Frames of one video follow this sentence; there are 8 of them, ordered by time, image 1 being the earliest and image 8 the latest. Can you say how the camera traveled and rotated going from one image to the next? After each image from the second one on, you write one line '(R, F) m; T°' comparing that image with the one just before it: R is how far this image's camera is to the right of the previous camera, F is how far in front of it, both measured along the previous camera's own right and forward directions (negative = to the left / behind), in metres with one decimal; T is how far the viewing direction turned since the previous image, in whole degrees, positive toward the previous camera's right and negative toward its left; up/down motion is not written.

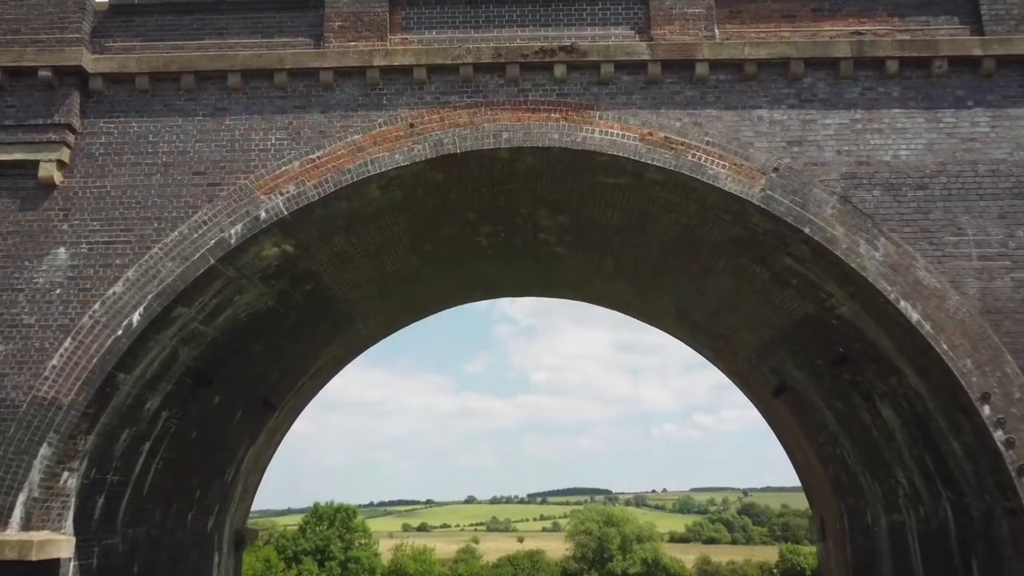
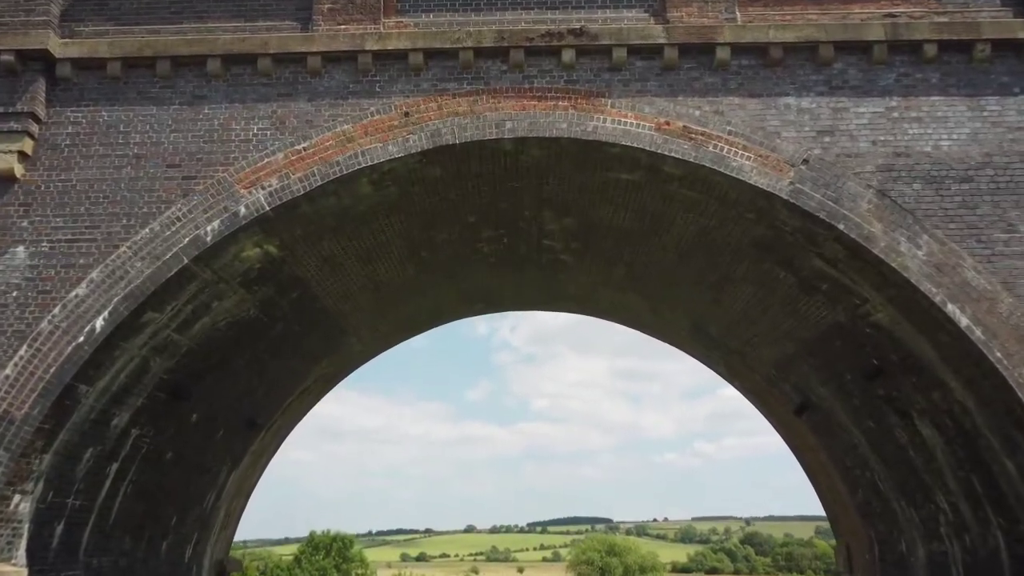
(0.0, +0.8) m; 0°
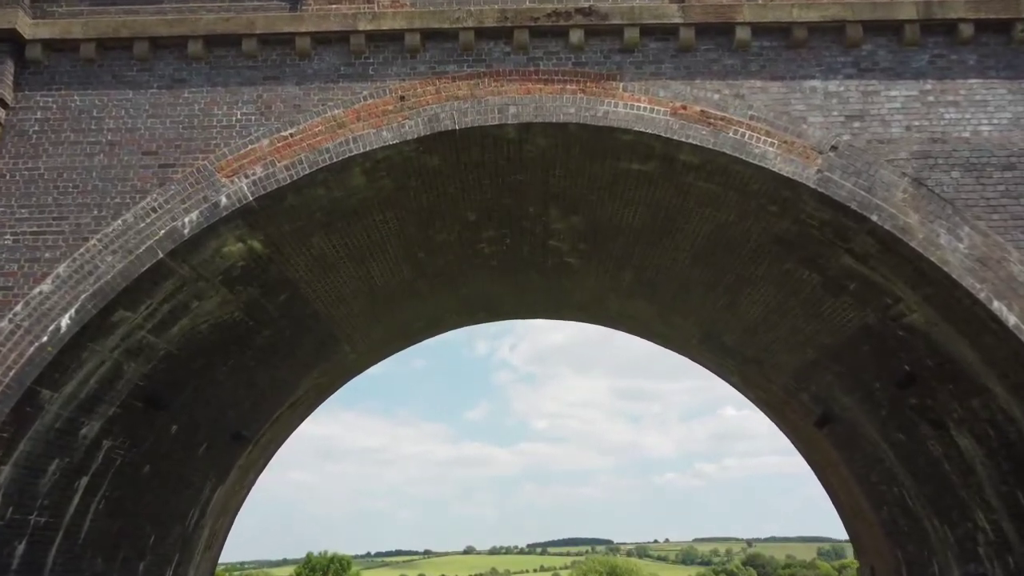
(0.0, +0.6) m; 0°
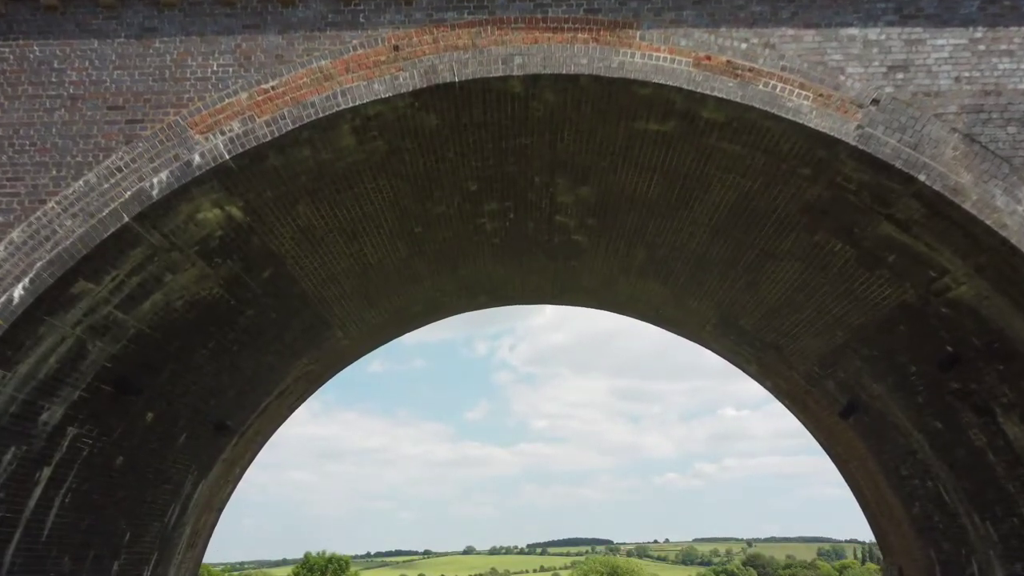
(0.0, +0.7) m; 0°
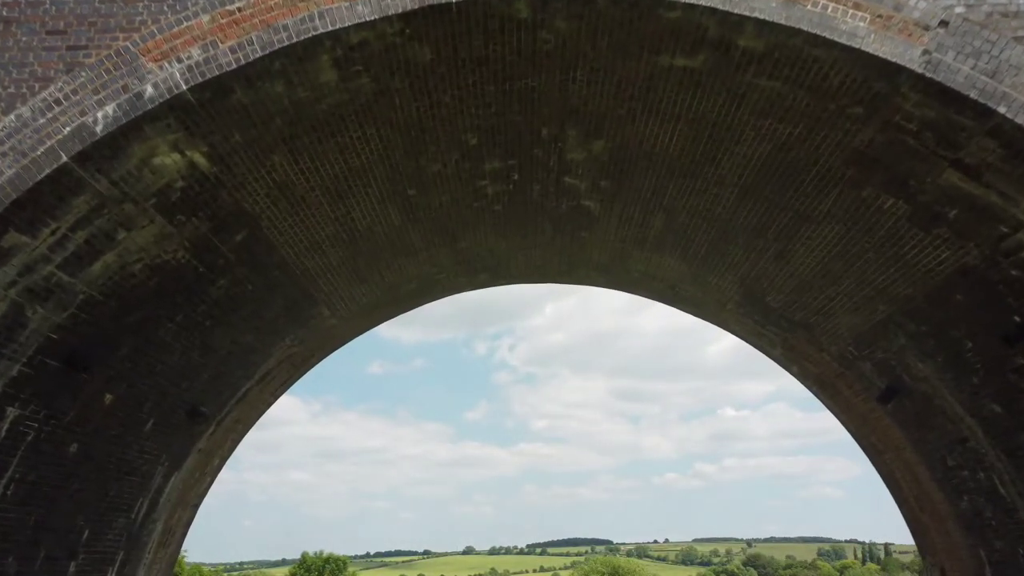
(0.0, +0.9) m; 0°
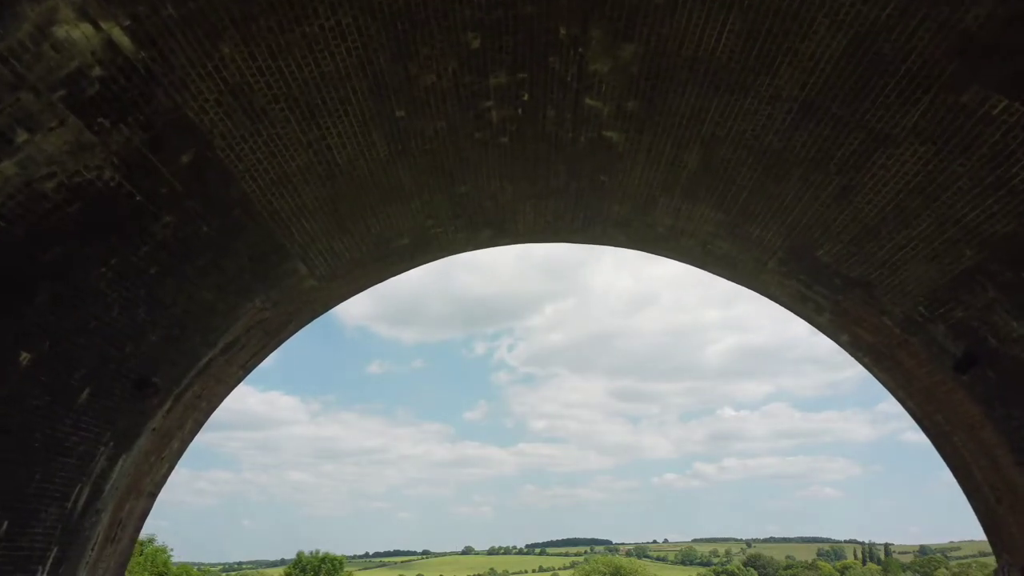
(-0.1, +1.4) m; 0°
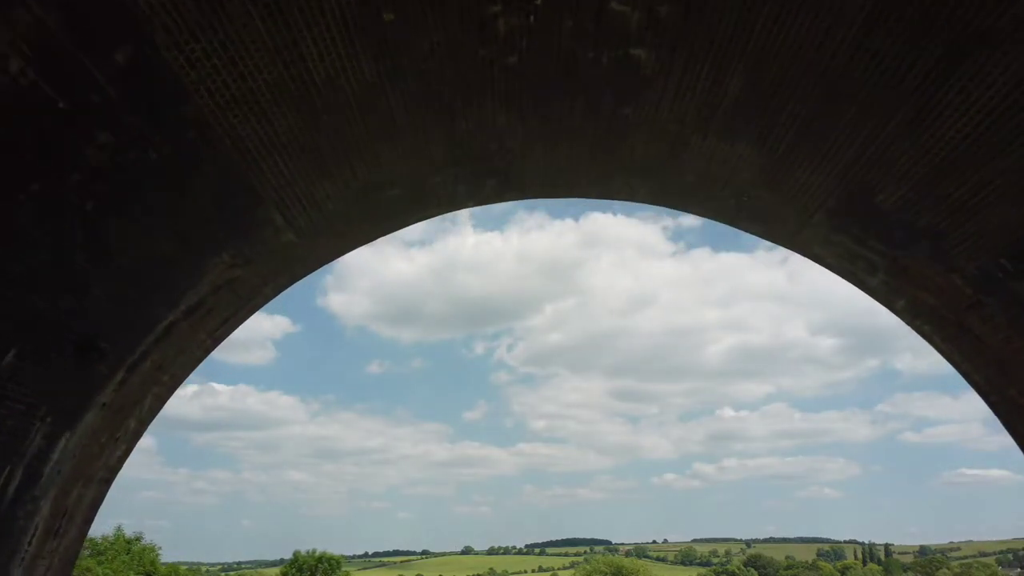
(-0.1, +1.1) m; 0°
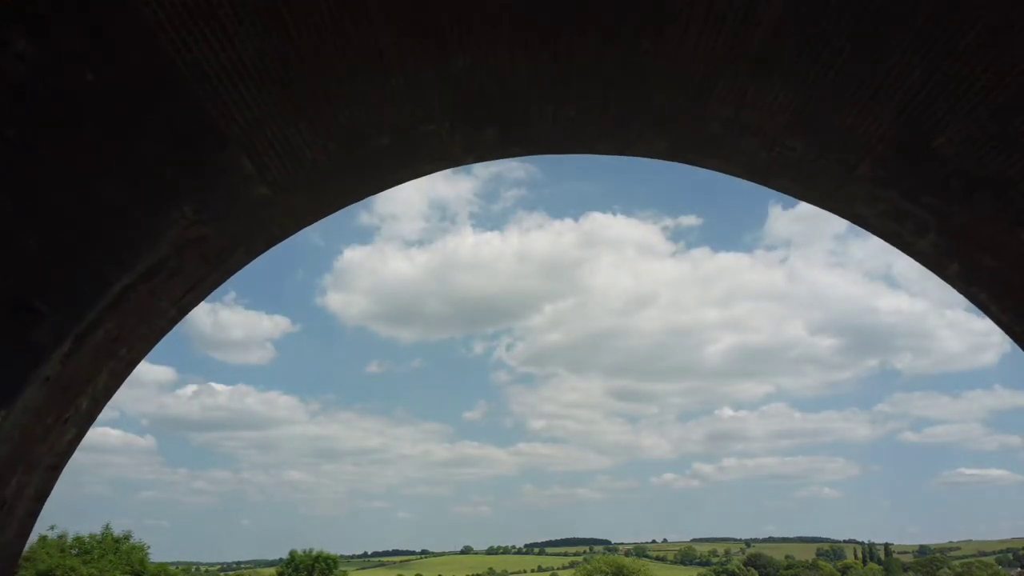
(0.0, +0.9) m; 0°
